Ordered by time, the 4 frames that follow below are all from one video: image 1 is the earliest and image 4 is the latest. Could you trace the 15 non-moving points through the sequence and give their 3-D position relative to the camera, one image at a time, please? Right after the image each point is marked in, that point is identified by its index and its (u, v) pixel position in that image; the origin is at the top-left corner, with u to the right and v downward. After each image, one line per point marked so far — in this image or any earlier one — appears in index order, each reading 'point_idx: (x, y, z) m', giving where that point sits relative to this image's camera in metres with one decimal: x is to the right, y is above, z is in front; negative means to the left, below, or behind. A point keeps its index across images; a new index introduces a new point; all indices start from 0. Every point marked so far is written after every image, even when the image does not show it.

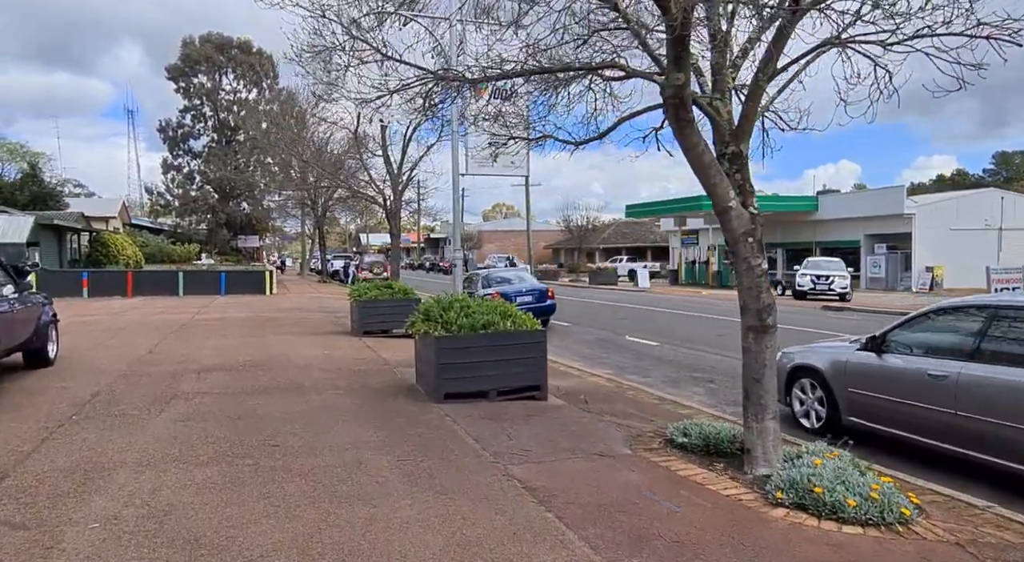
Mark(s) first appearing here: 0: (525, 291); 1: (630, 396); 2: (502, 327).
0: (+0.4, -0.3, +19.1) m
1: (+1.4, -1.4, +9.2) m
2: (-0.1, -0.5, +8.4) m
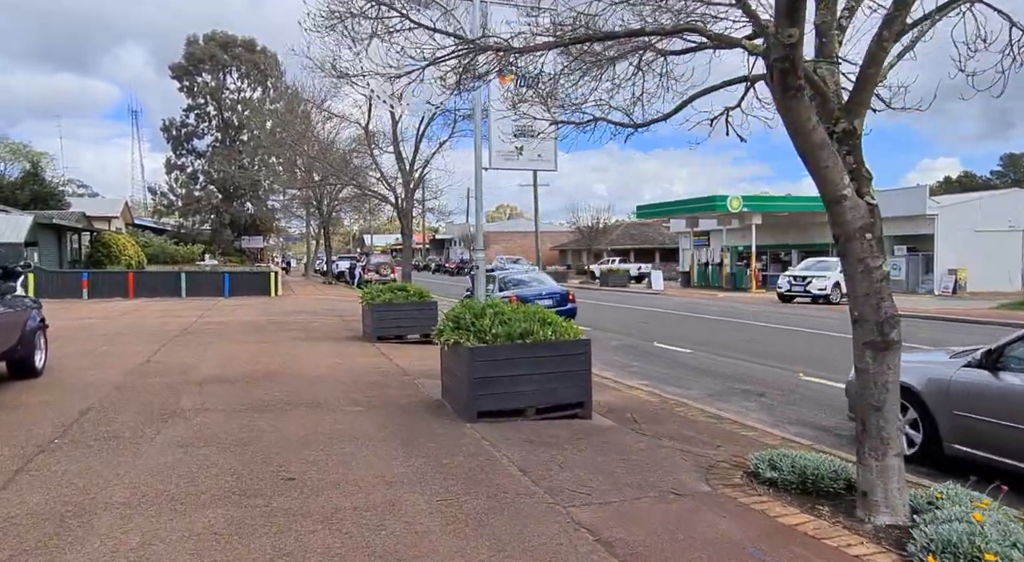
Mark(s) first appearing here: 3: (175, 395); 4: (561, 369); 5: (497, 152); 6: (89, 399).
0: (+0.8, -0.3, +18.2) m
1: (+1.8, -1.4, +8.3) m
2: (+0.3, -0.5, +7.5) m
3: (-3.6, -1.2, +8.5) m
4: (+0.5, -0.8, +7.5) m
5: (-0.2, +2.0, +12.3) m
6: (-4.4, -1.2, +8.0) m
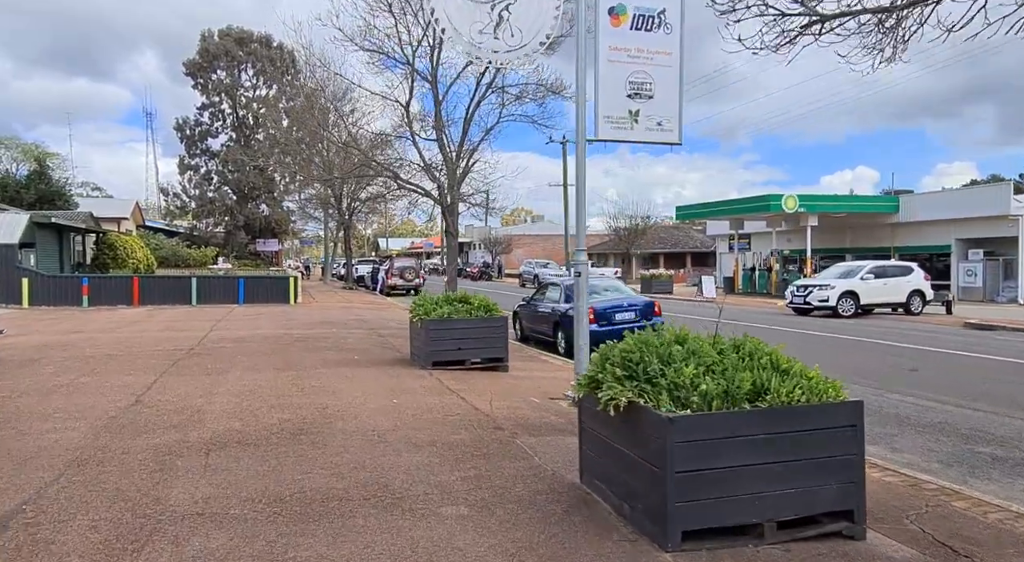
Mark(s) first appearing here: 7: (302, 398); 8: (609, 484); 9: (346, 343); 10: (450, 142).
0: (+2.2, -0.5, +15.0) m
1: (+3.0, -1.5, +5.1) m
2: (+1.5, -0.6, +4.3) m
3: (-2.4, -1.3, +5.4) m
4: (+1.7, -1.0, +4.3) m
5: (+1.1, +1.9, +9.2) m
6: (-3.1, -1.3, +5.0) m
7: (-2.3, -1.3, +8.6) m
8: (+0.6, -1.3, +4.9) m
9: (-3.2, -1.2, +15.2) m
10: (-1.5, +3.3, +18.4) m
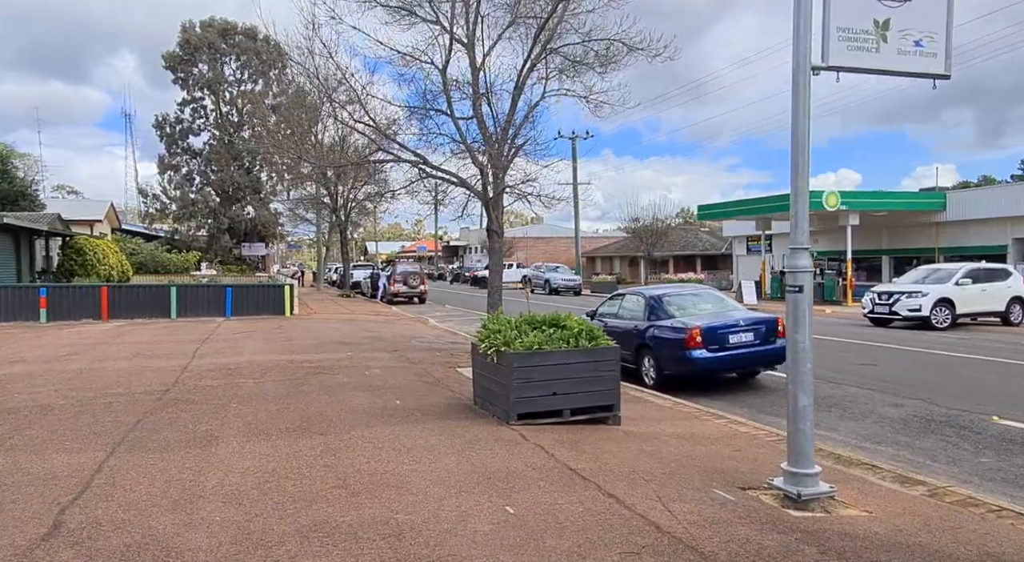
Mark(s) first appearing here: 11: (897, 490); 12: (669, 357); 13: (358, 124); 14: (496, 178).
0: (+3.4, -0.6, +11.5) m
1: (+4.4, -1.6, +1.6) m
2: (+2.9, -0.8, +0.7) m
3: (-1.0, -1.5, +1.7) m
4: (+3.1, -1.1, +0.8) m
5: (+2.3, +1.8, +5.6) m
6: (-1.8, -1.5, +1.3) m
7: (-1.0, -1.4, +4.9) m
8: (+2.0, -1.4, +1.3) m
9: (-2.1, -1.4, +11.5) m
10: (-0.4, +3.1, +14.8) m
11: (+3.0, -1.6, +6.1) m
12: (+2.4, -1.1, +11.8) m
13: (-3.5, +3.7, +18.3) m
14: (-0.3, +2.0, +14.6) m
